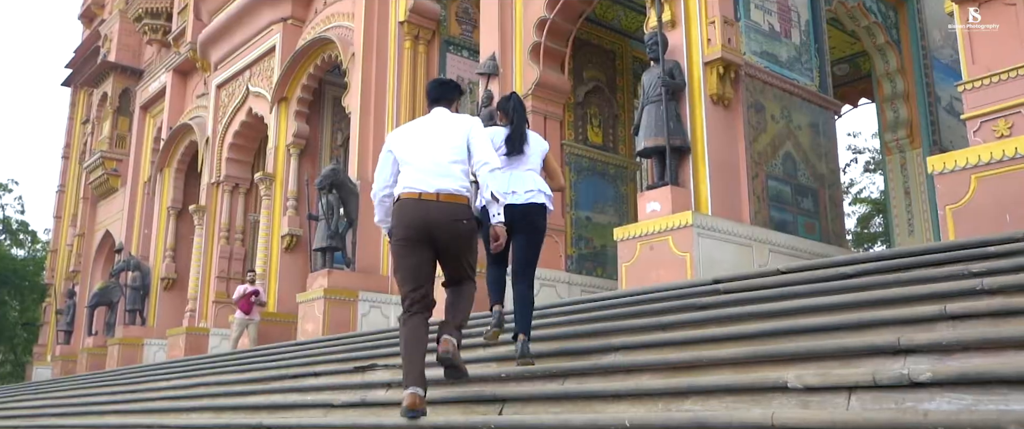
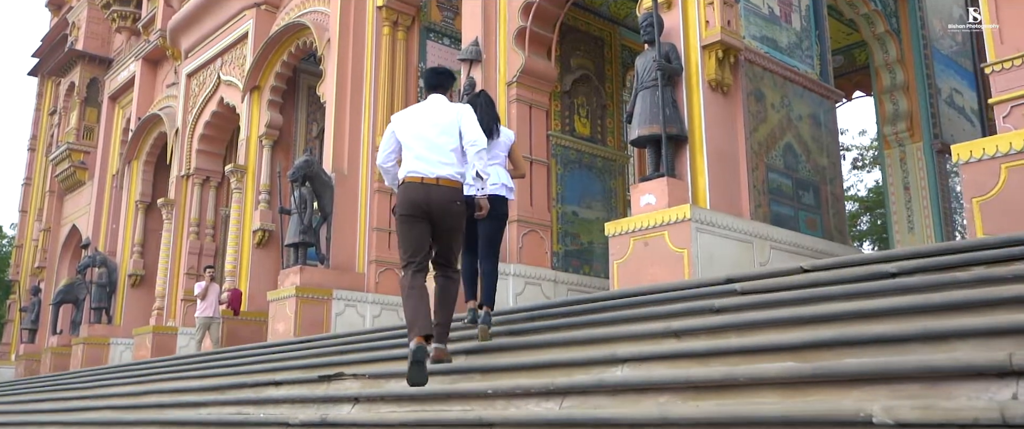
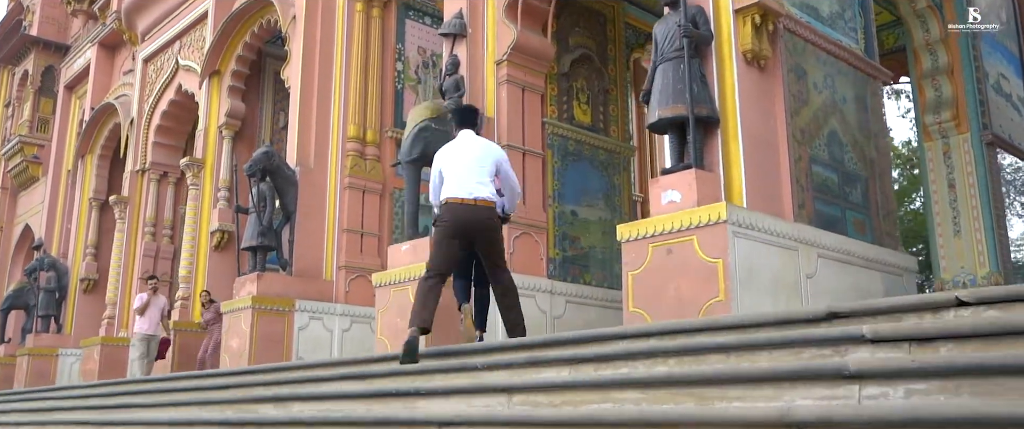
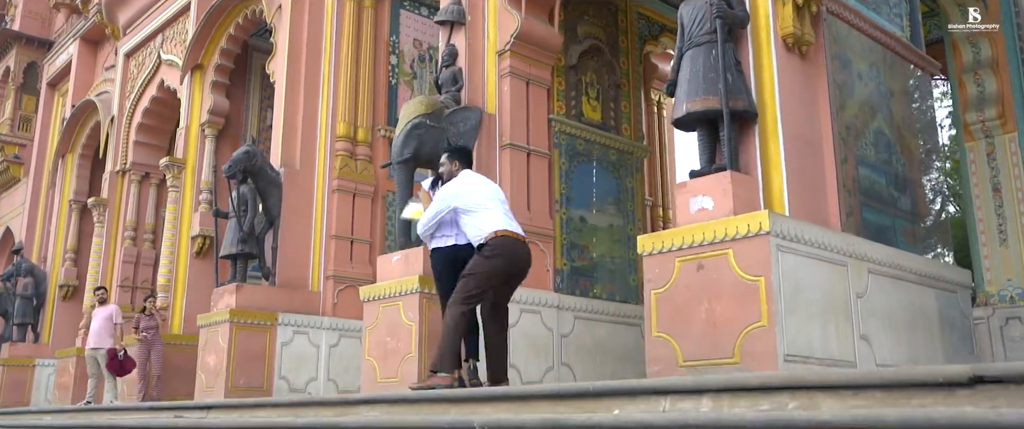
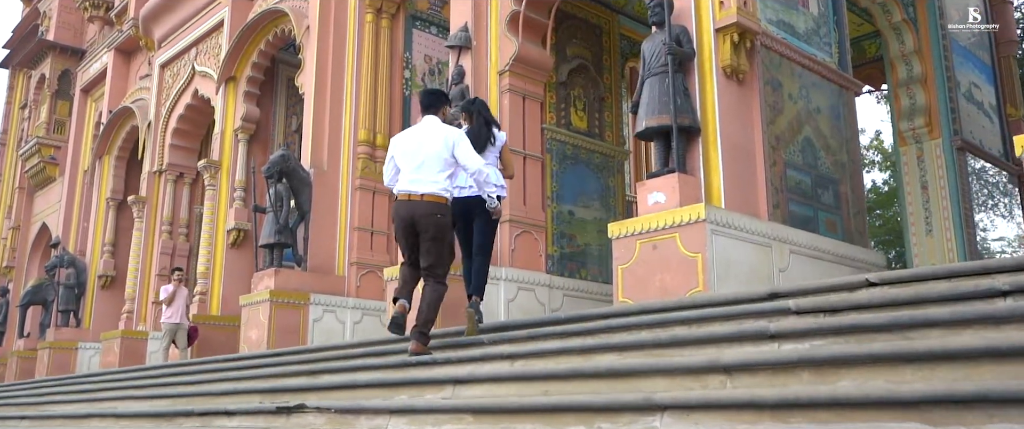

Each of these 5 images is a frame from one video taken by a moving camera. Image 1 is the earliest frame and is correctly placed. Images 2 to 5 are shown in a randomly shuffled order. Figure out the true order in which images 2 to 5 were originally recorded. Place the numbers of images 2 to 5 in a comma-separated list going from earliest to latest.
2, 5, 3, 4
